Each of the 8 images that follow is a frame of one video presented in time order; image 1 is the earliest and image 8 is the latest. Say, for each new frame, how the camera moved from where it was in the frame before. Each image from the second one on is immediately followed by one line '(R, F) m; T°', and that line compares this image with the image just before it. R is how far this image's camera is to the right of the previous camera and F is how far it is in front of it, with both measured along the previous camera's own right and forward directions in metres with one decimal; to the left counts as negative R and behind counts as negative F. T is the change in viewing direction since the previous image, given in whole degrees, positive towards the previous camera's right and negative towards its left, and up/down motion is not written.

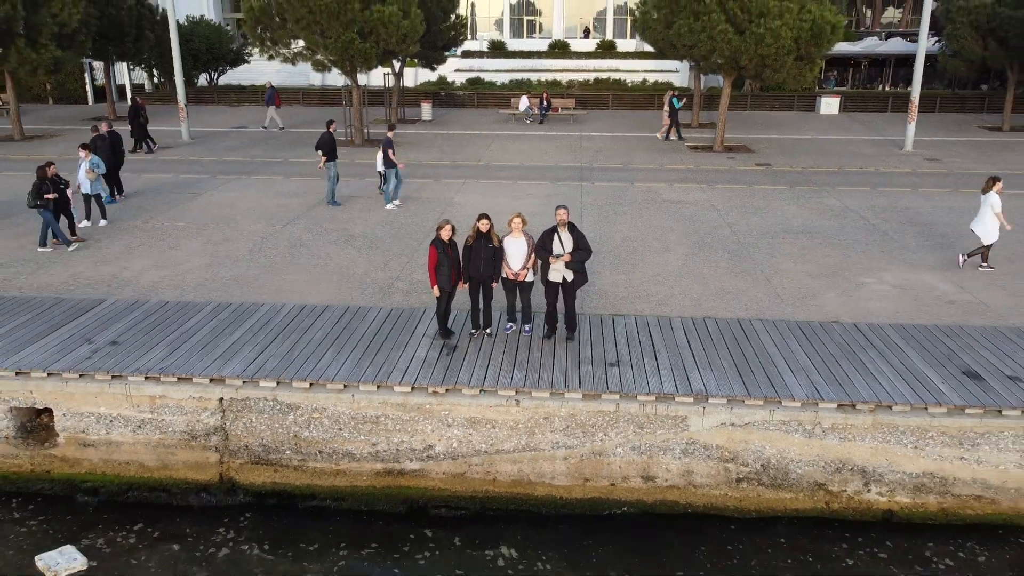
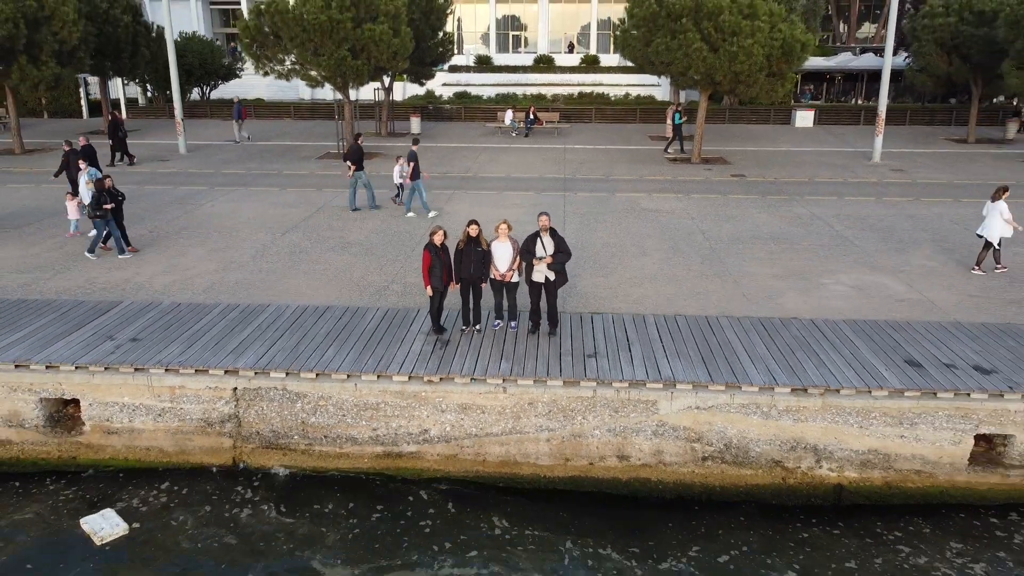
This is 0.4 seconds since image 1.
(0.0, -0.7) m; +1°
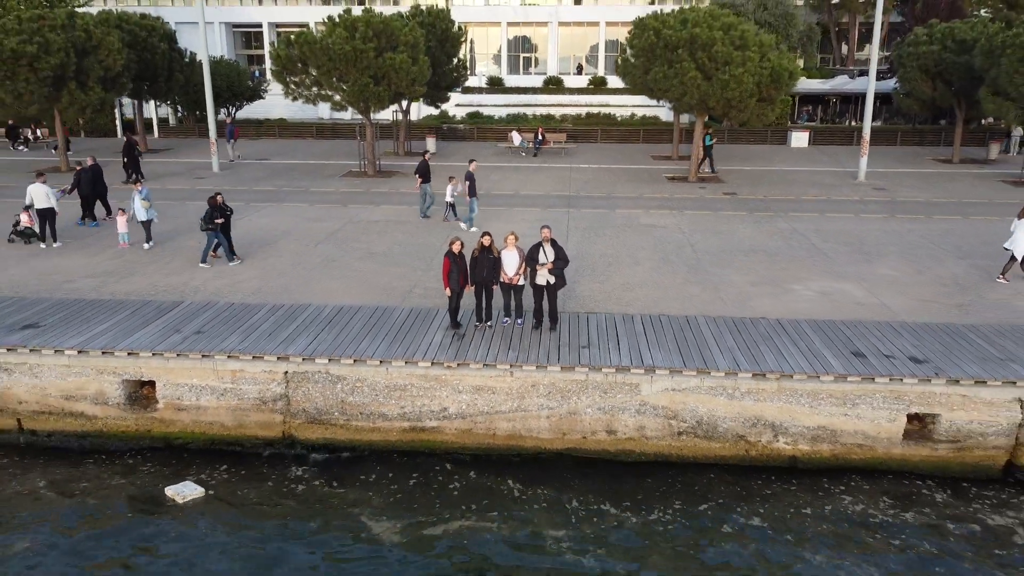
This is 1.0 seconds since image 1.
(0.0, -1.5) m; -1°
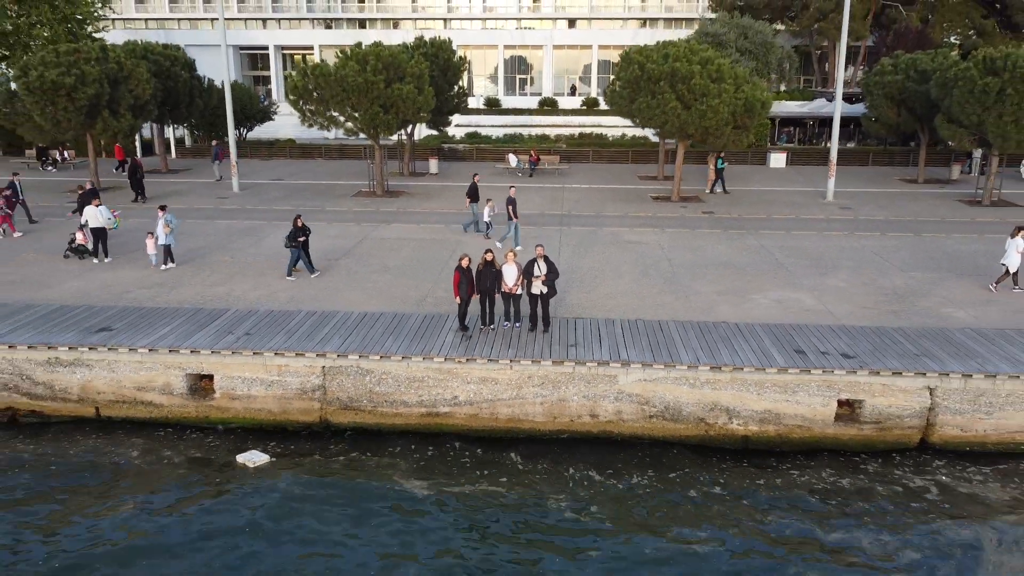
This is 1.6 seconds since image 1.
(-0.1, -1.9) m; 0°
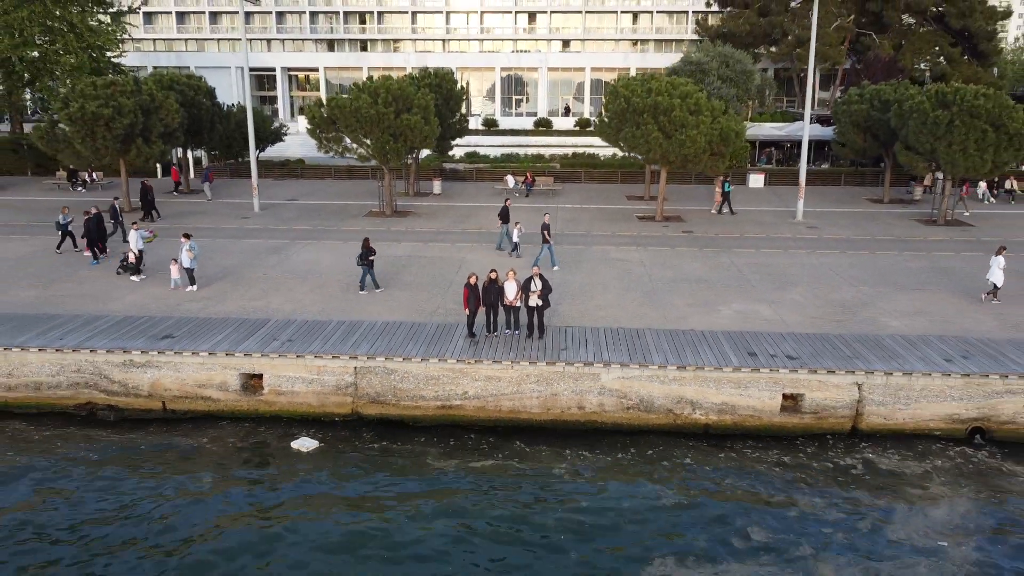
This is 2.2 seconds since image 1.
(-0.1, -2.2) m; 0°
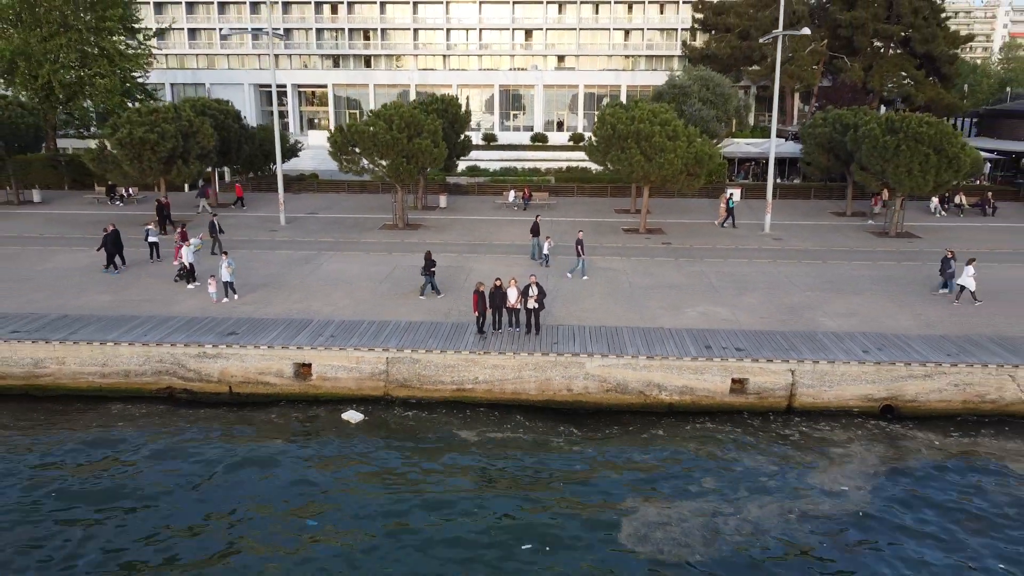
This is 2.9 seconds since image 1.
(-0.1, -3.1) m; 0°
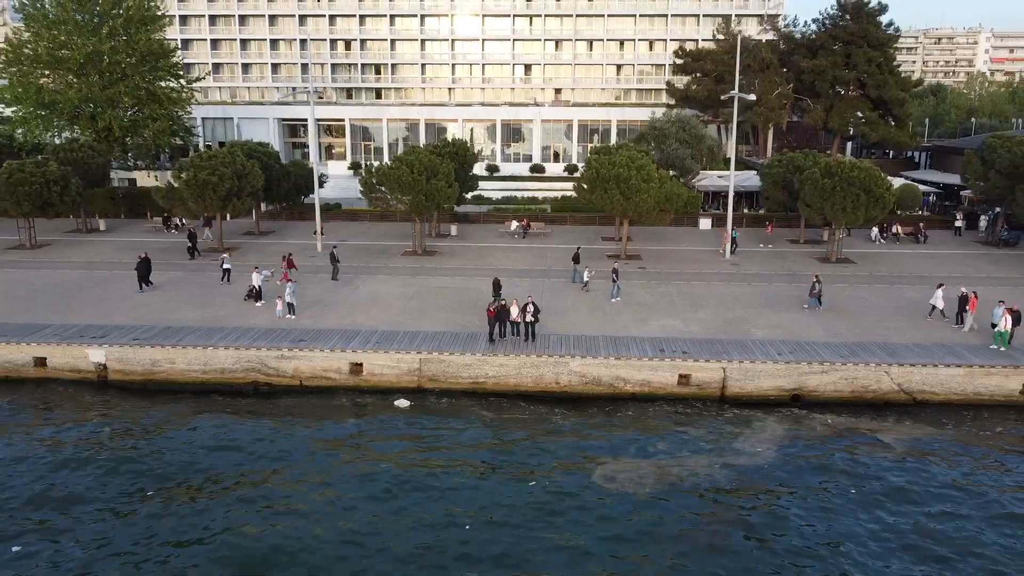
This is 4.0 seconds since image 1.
(-0.1, -5.4) m; 0°
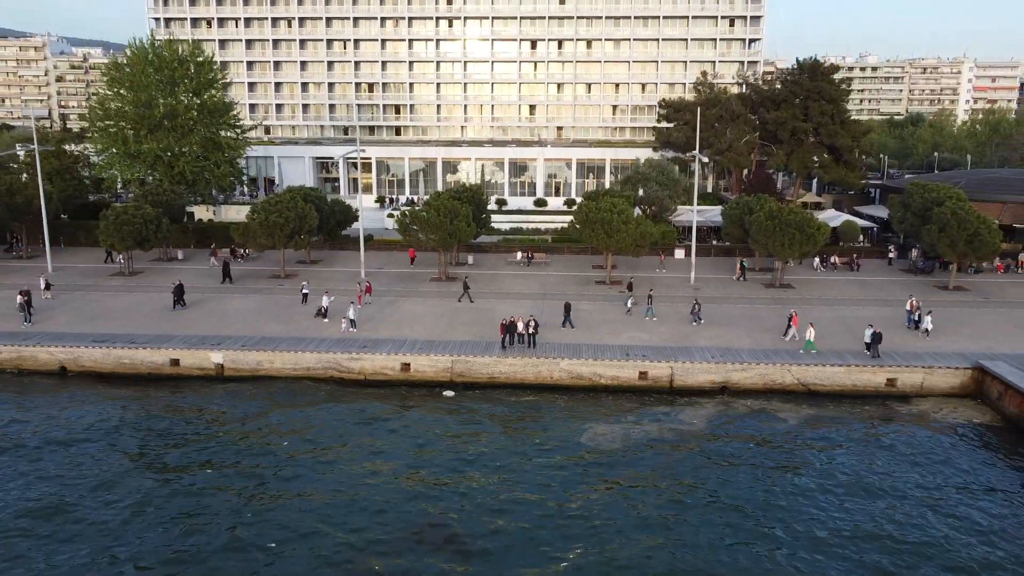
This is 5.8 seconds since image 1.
(0.0, -8.3) m; 0°
